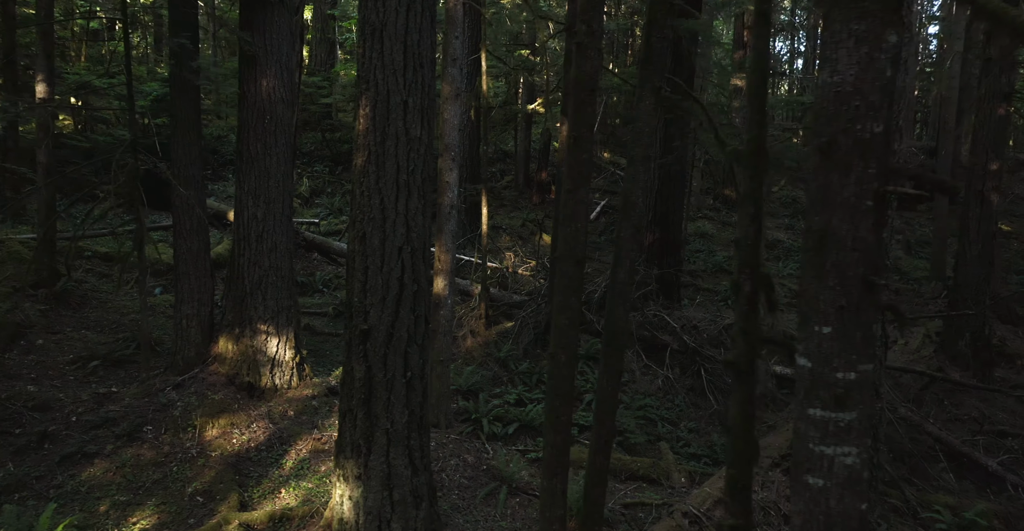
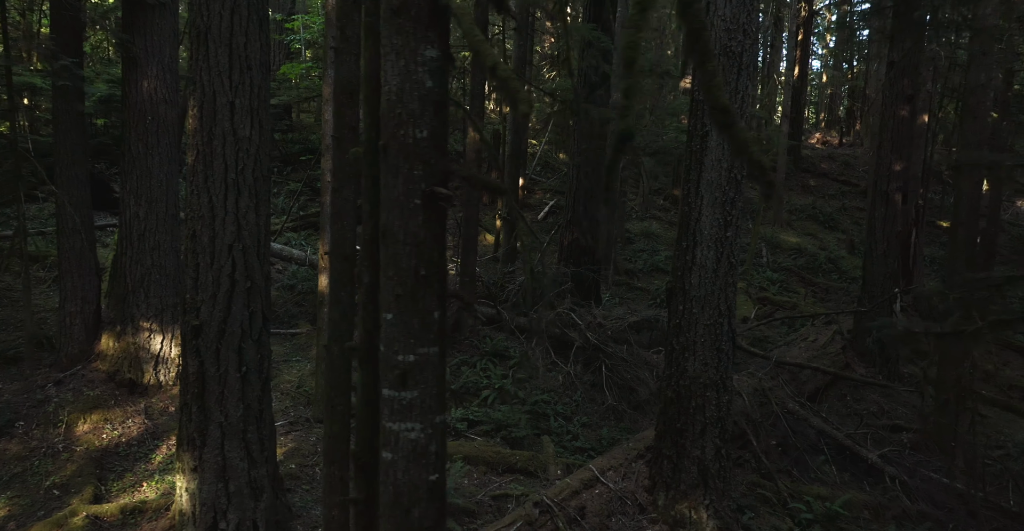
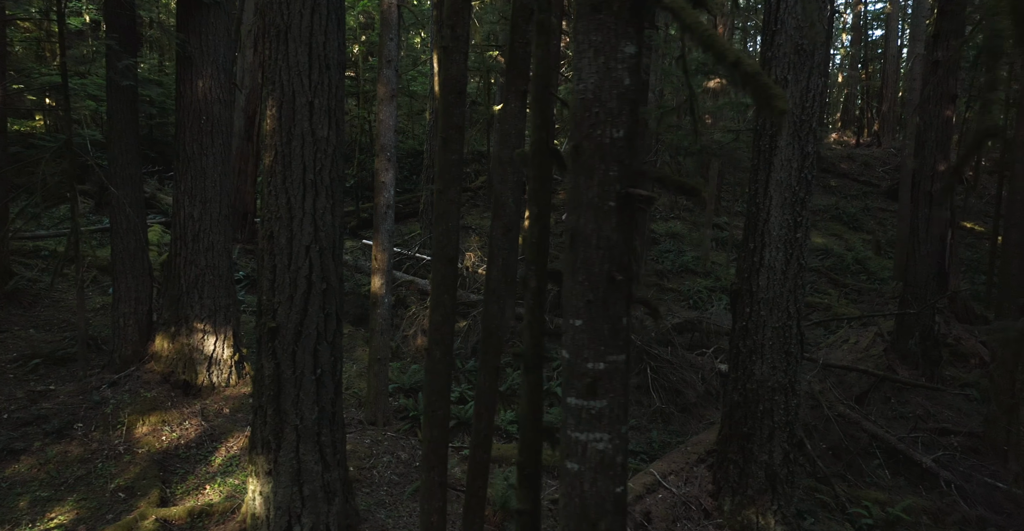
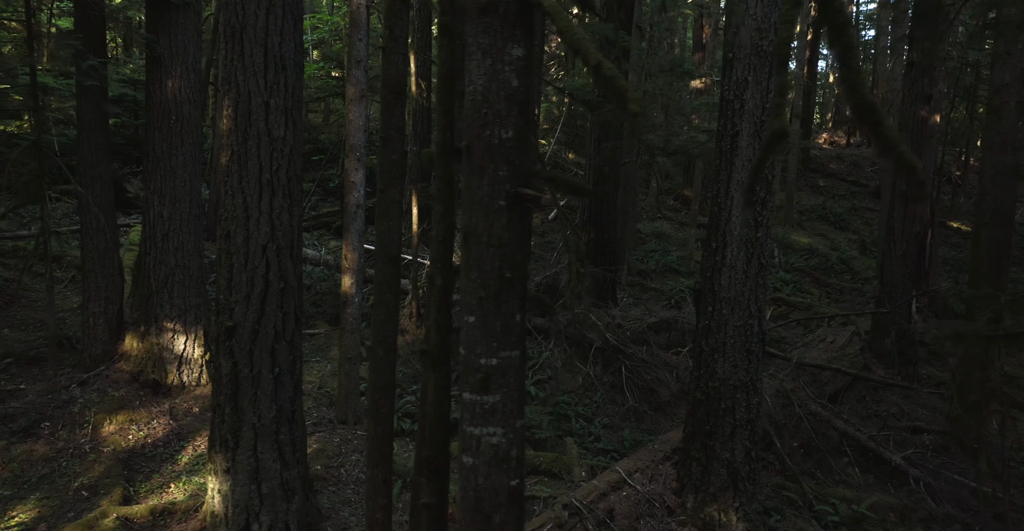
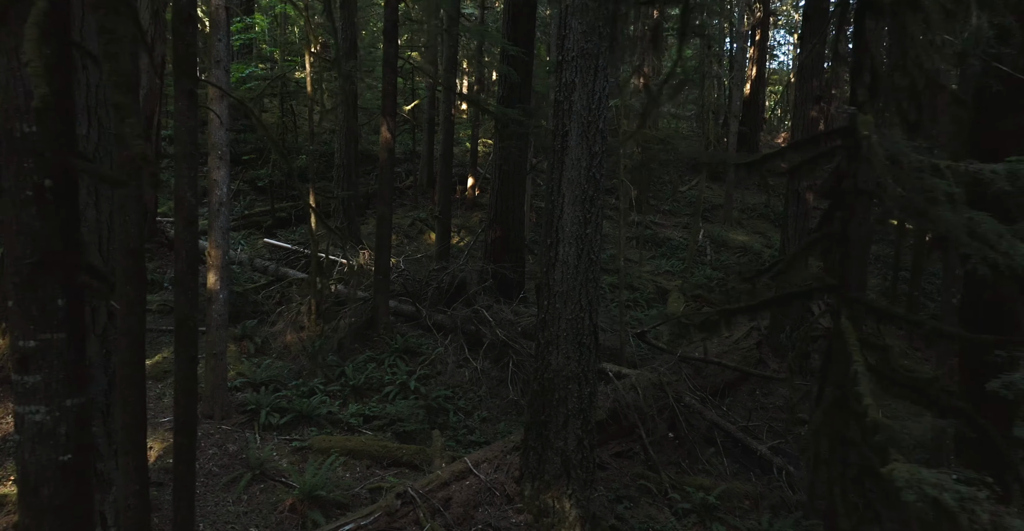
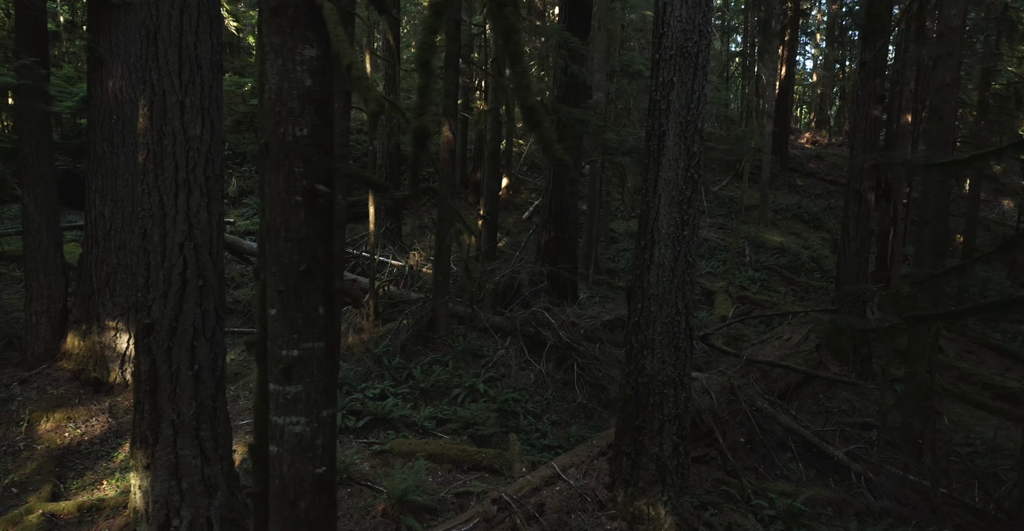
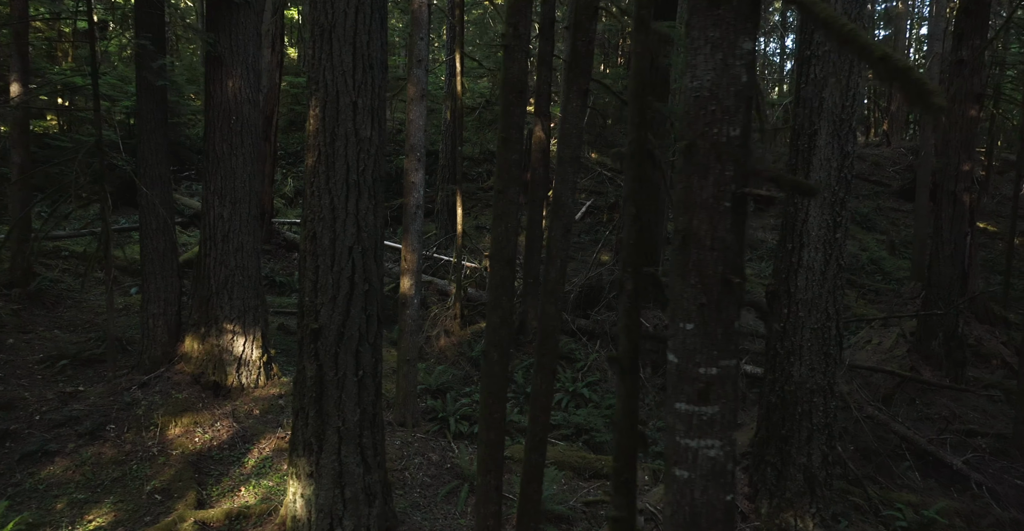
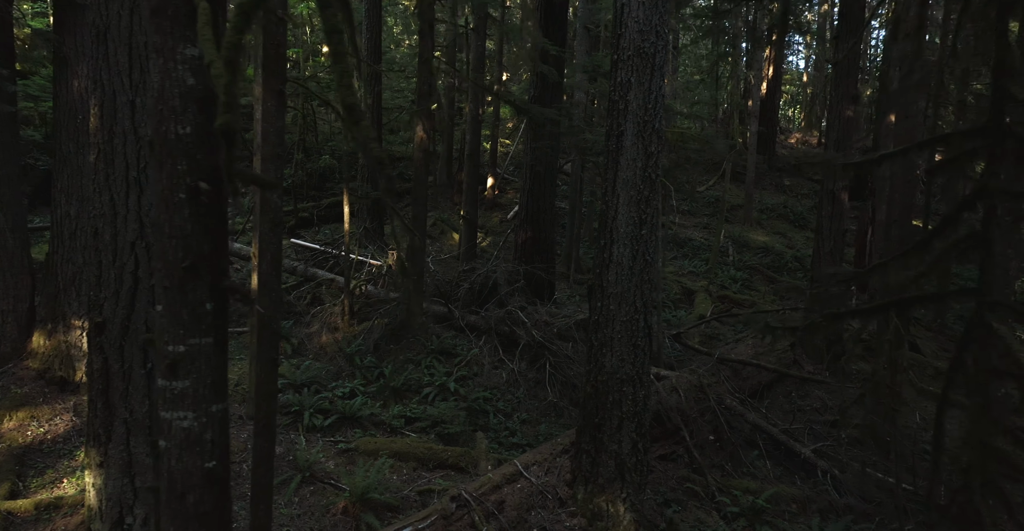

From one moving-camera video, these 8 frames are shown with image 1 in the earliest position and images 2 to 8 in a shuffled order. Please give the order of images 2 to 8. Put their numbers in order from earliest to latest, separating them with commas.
7, 3, 4, 2, 6, 8, 5
